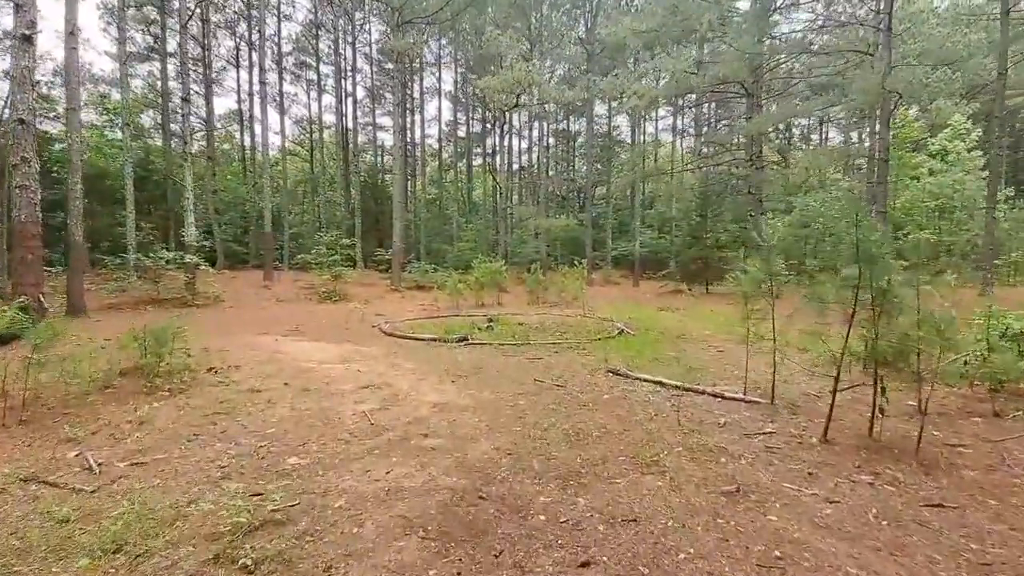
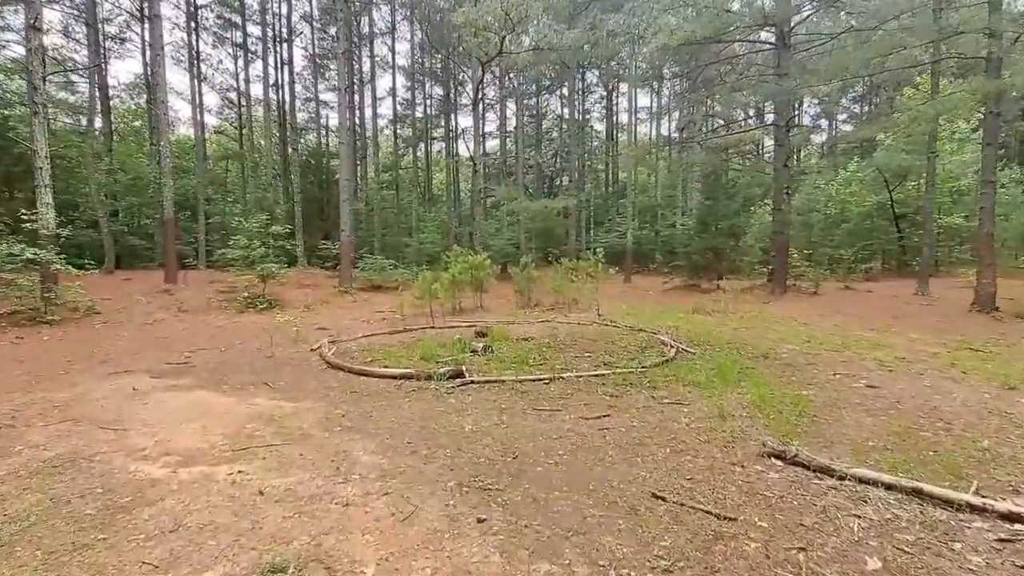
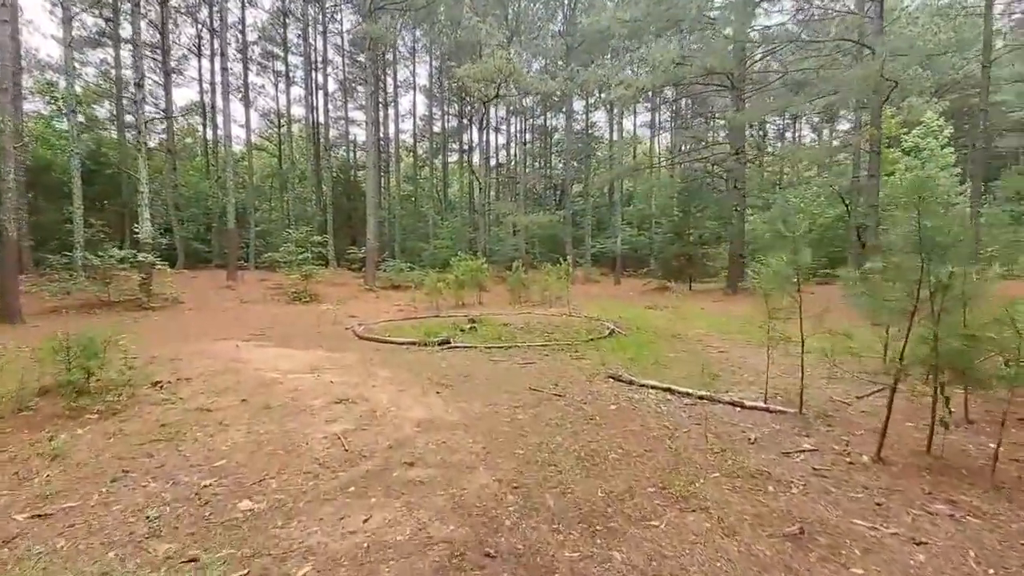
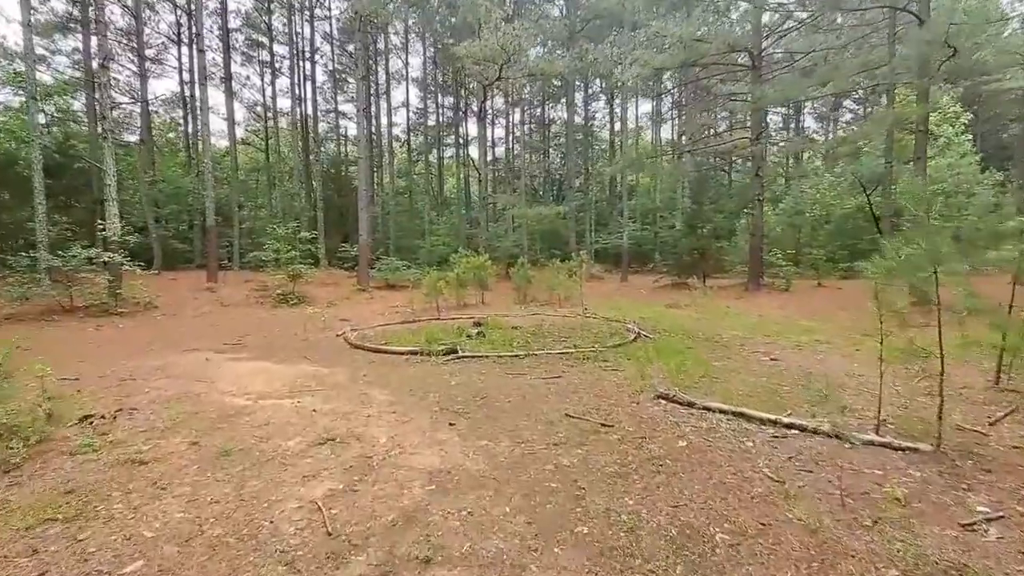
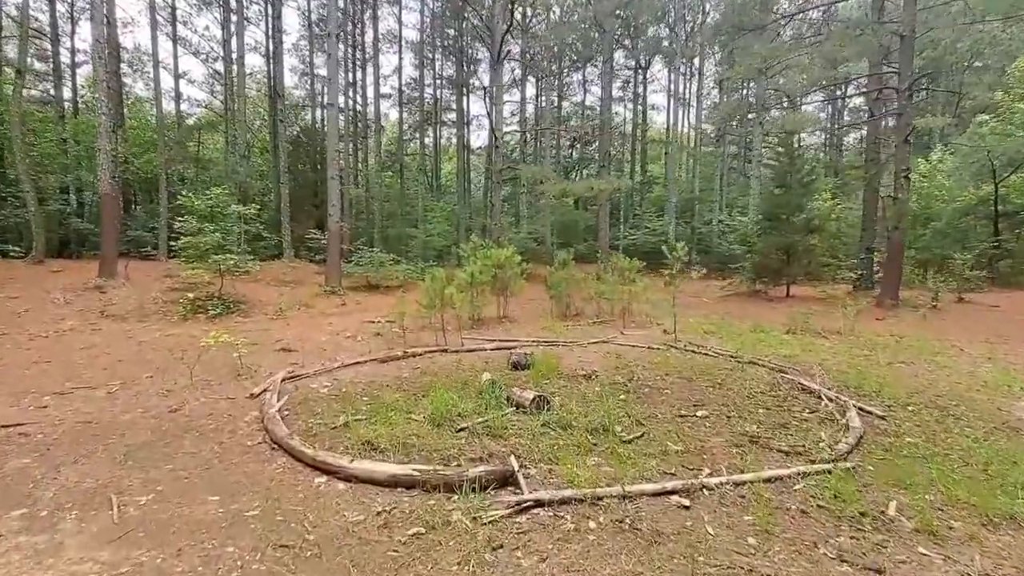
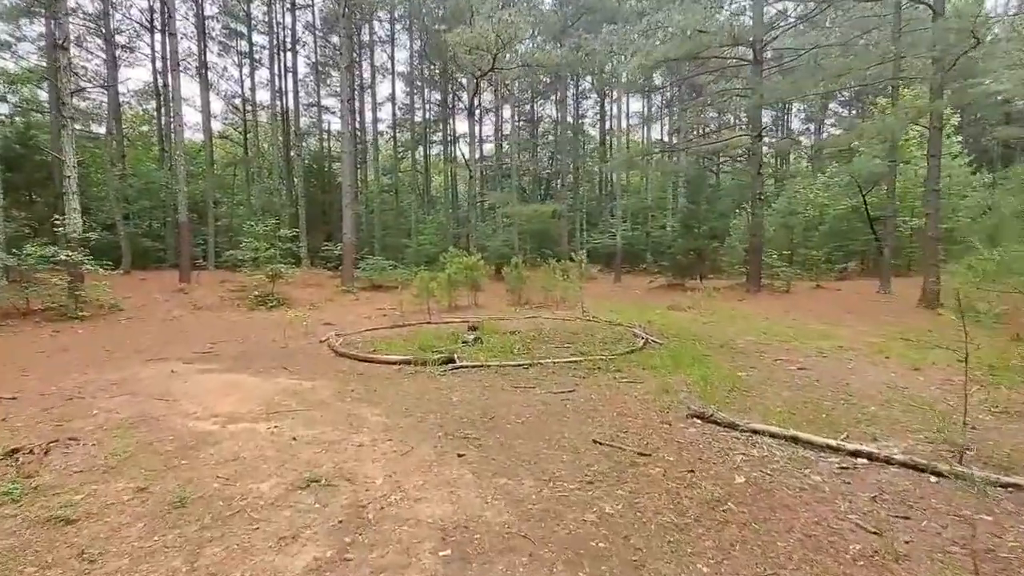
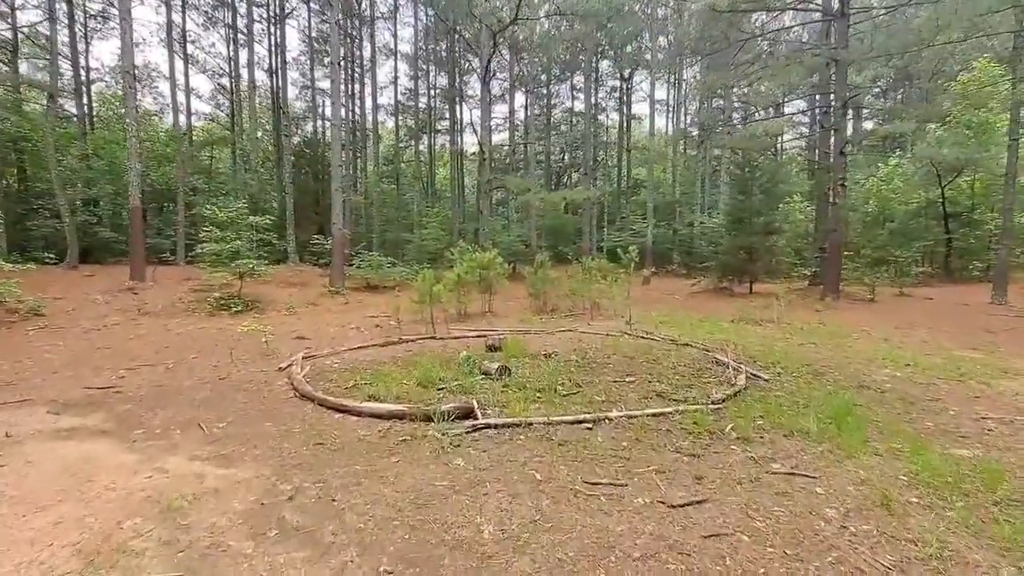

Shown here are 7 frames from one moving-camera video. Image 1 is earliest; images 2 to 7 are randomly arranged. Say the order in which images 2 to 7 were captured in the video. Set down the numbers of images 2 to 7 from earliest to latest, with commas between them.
3, 4, 6, 2, 7, 5
